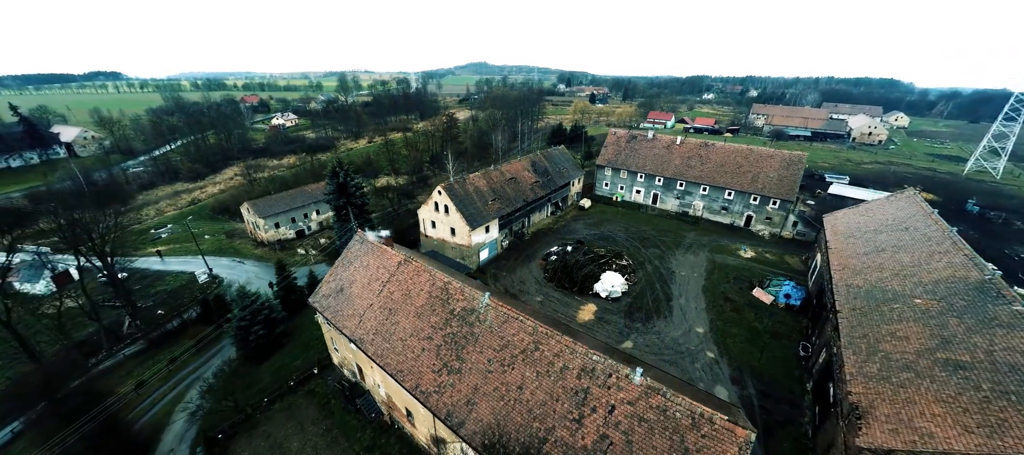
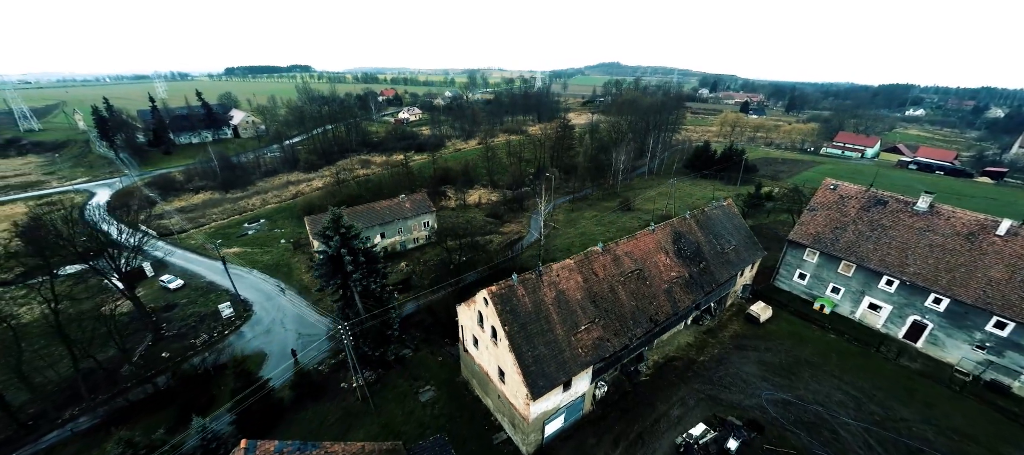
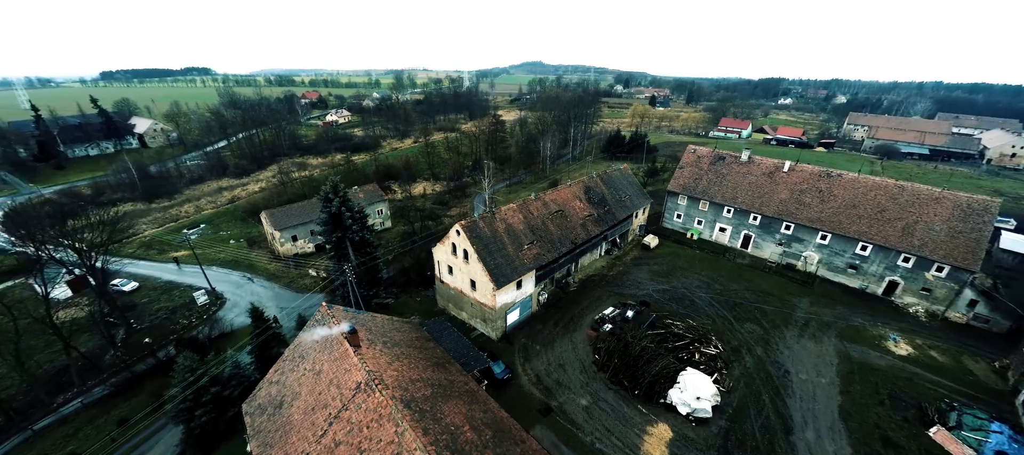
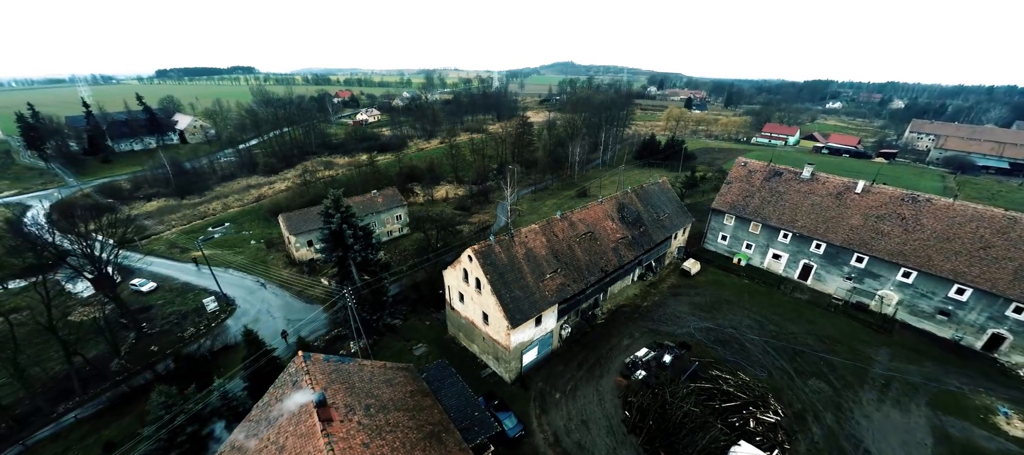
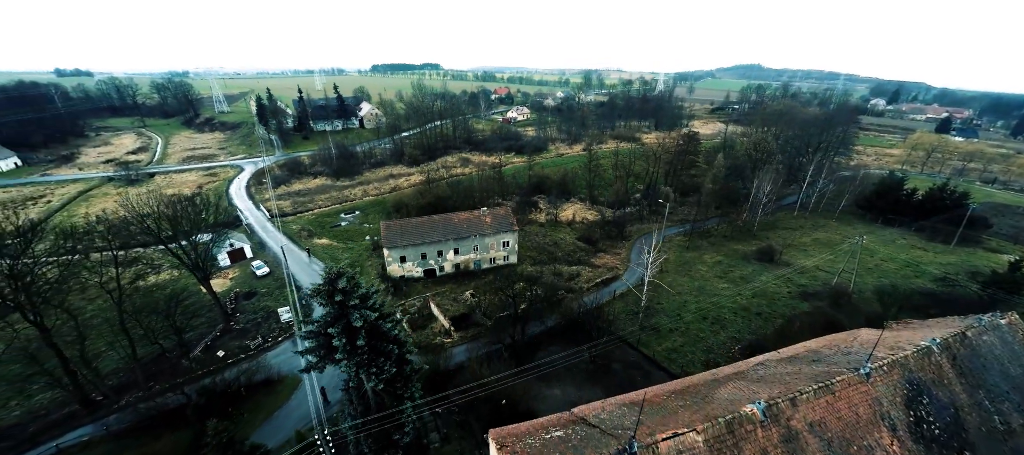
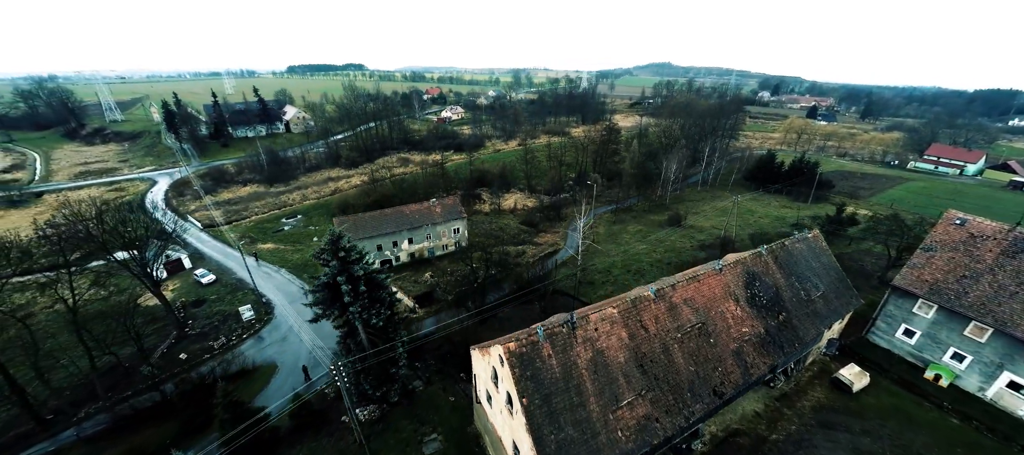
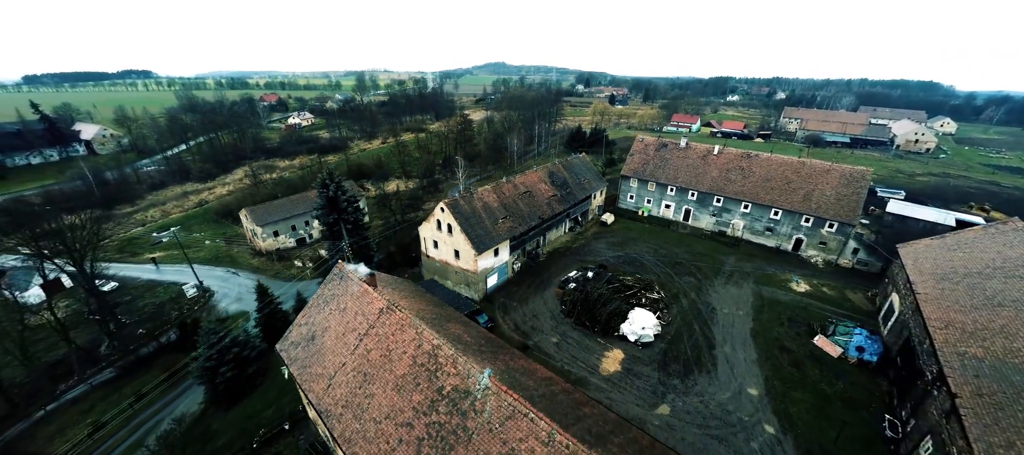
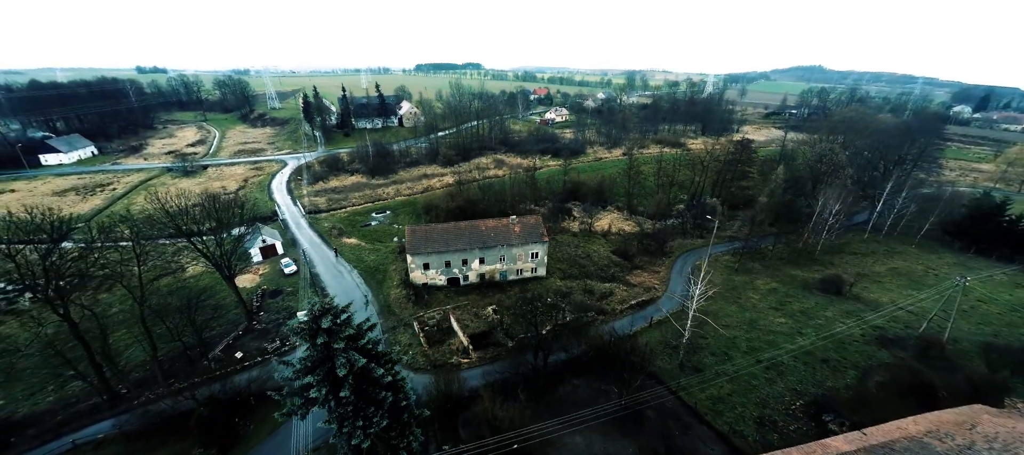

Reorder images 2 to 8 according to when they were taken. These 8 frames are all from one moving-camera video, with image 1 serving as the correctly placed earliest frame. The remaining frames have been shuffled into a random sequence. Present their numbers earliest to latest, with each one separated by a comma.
7, 3, 4, 2, 6, 5, 8
